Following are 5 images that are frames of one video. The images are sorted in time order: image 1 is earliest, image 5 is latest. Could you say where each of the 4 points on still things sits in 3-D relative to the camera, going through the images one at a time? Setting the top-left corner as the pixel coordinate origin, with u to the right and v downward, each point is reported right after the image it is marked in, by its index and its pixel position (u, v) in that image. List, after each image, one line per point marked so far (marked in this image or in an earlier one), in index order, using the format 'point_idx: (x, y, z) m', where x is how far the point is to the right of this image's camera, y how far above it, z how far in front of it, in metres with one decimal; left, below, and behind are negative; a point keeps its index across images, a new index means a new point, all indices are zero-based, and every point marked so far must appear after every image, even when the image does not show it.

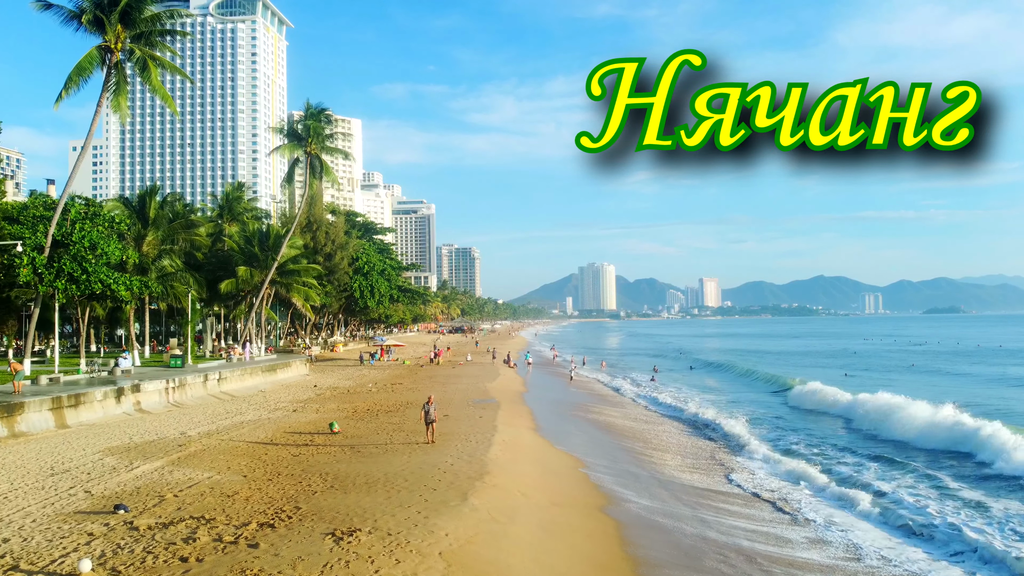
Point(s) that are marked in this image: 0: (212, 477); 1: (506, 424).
0: (-6.2, -3.9, +13.4) m
1: (-0.2, -4.0, +19.0) m
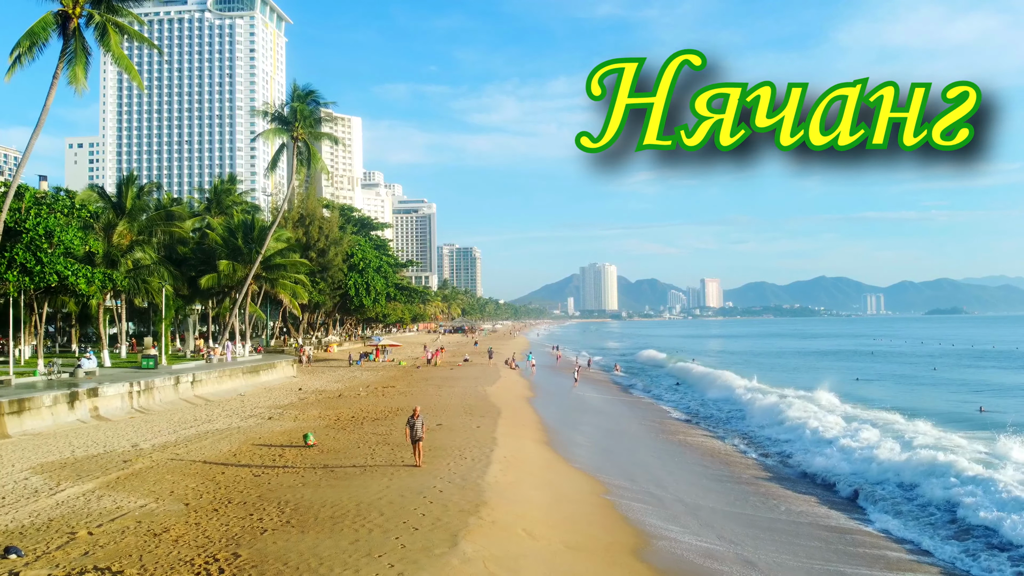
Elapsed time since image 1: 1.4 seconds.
0: (-6.1, -3.7, +11.0) m
1: (-0.2, -3.8, +16.6) m
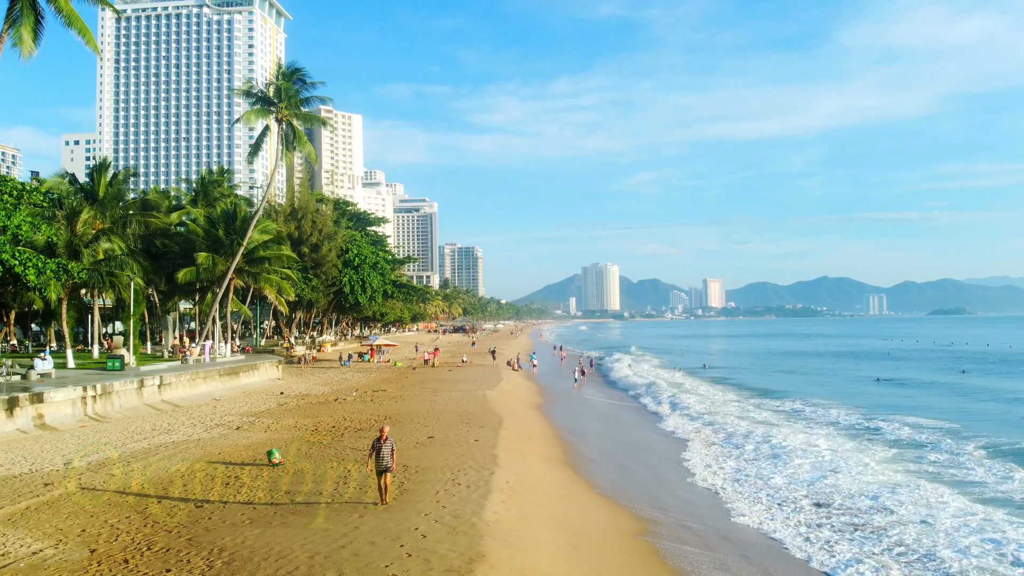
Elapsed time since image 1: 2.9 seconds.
0: (-6.1, -3.4, +8.4) m
1: (-0.1, -3.5, +14.0) m
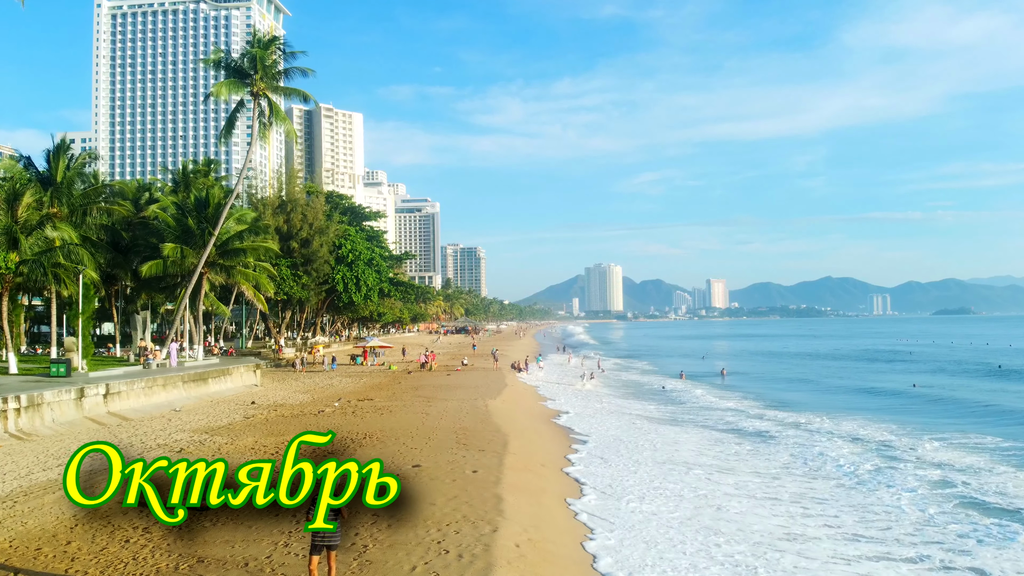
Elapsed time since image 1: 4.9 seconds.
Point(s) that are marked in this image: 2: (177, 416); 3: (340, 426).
0: (-5.9, -3.2, +5.1) m
1: (+0.1, -3.3, +10.6) m
2: (-10.2, -3.9, +19.9) m
3: (-4.6, -3.7, +17.5) m
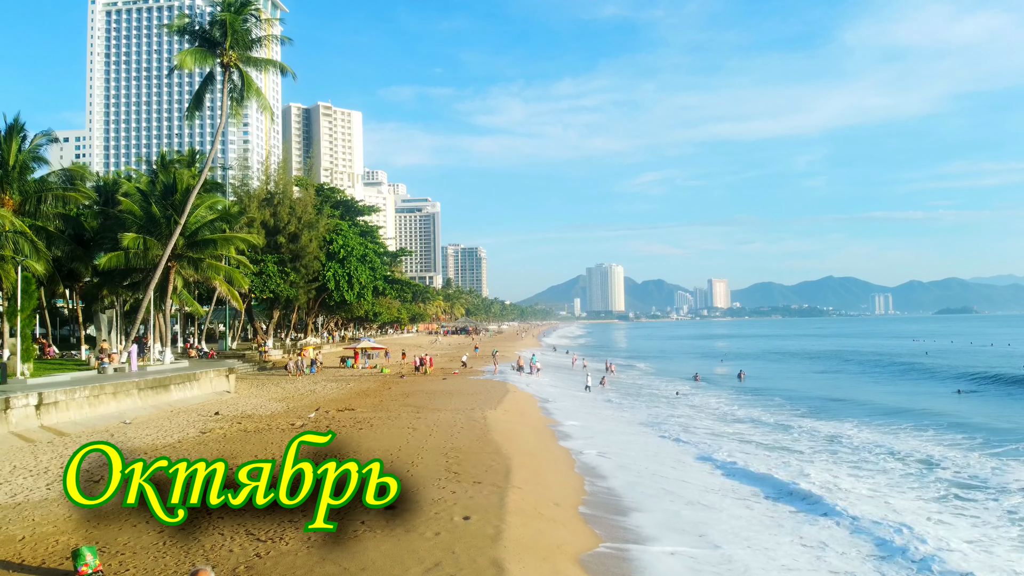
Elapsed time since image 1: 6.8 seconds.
0: (-5.9, -3.0, +2.2) m
1: (+0.1, -3.0, +7.8) m
2: (-10.1, -3.7, +17.0) m
3: (-4.5, -3.5, +14.7) m
